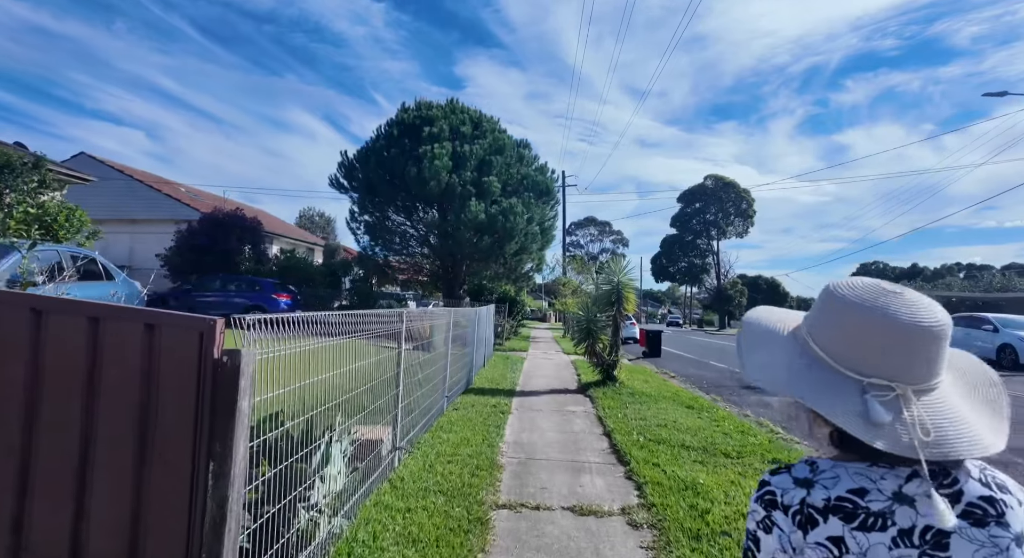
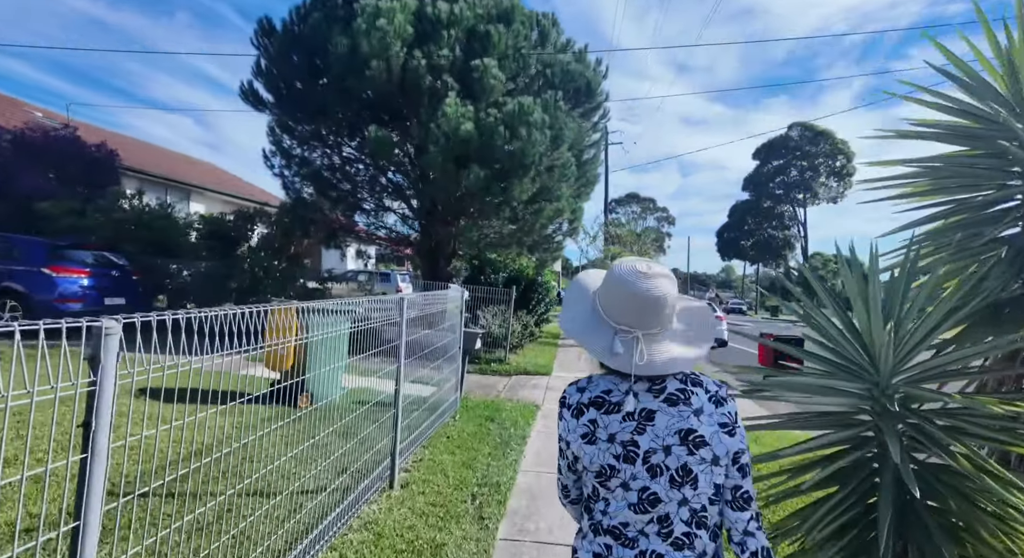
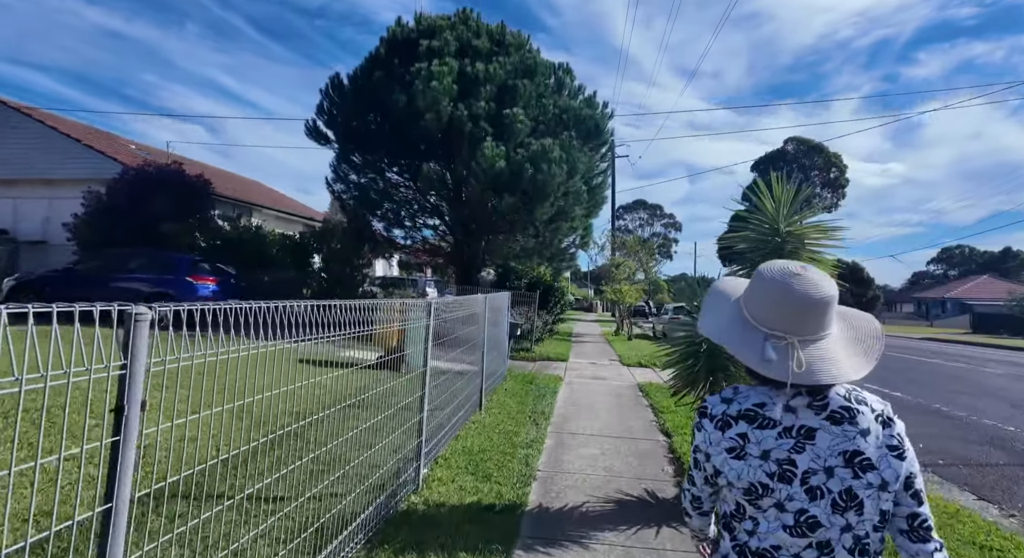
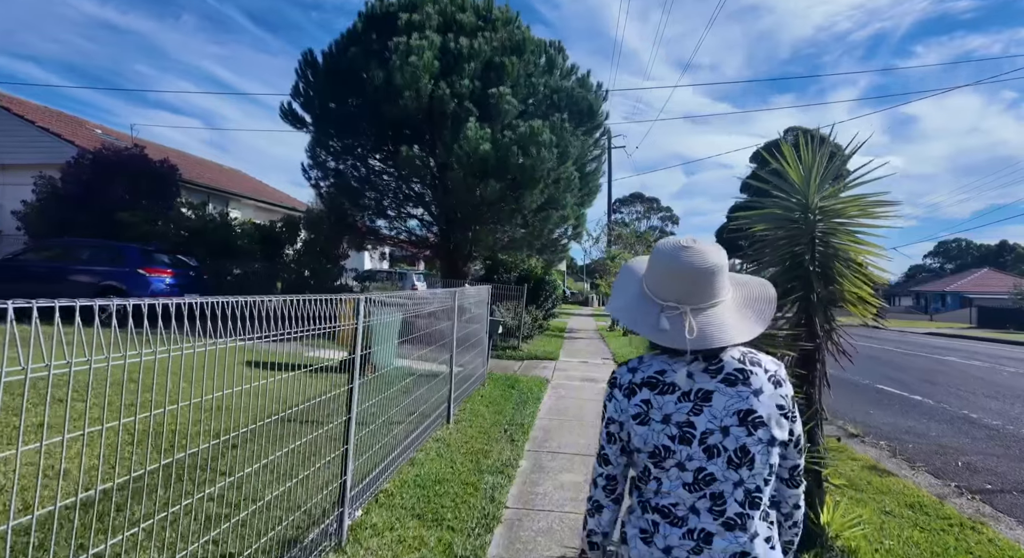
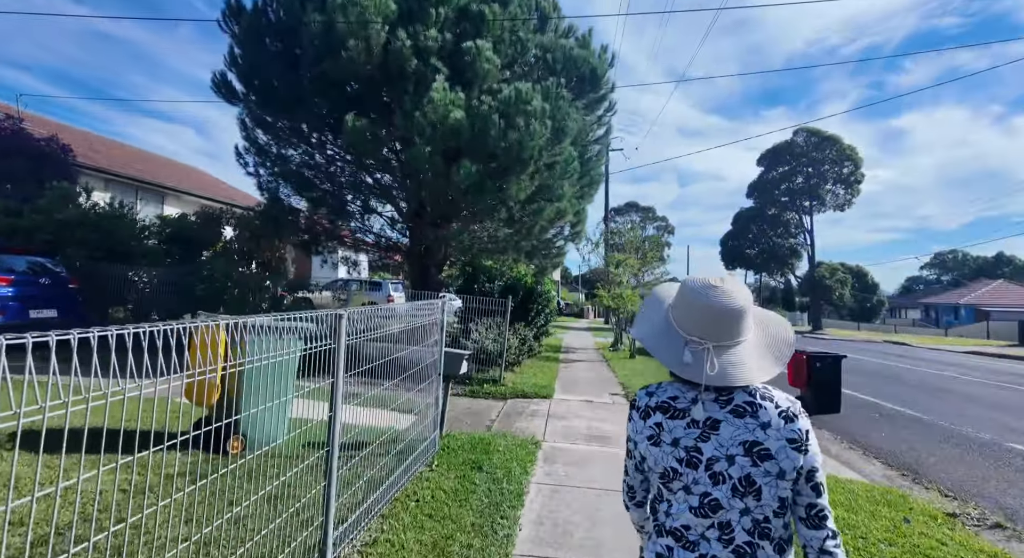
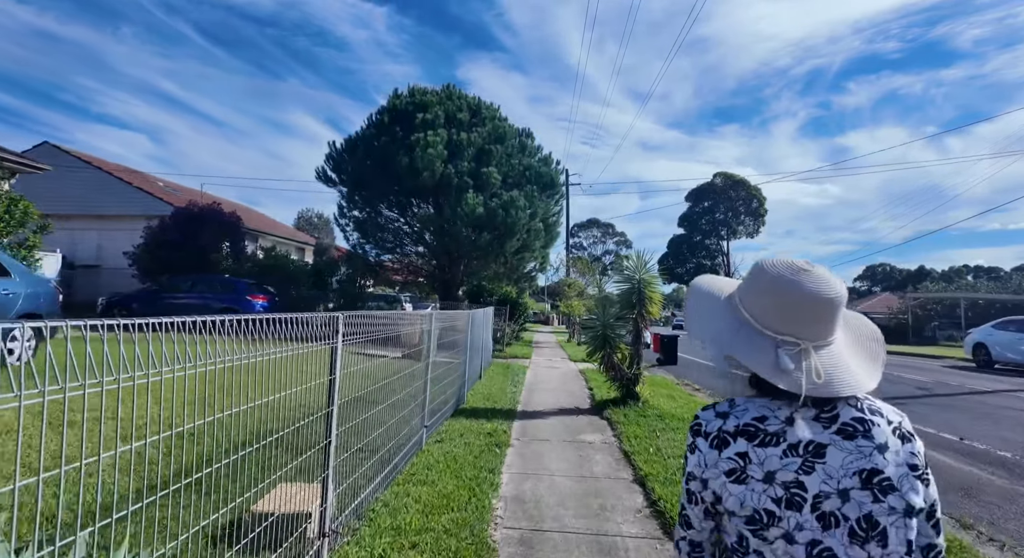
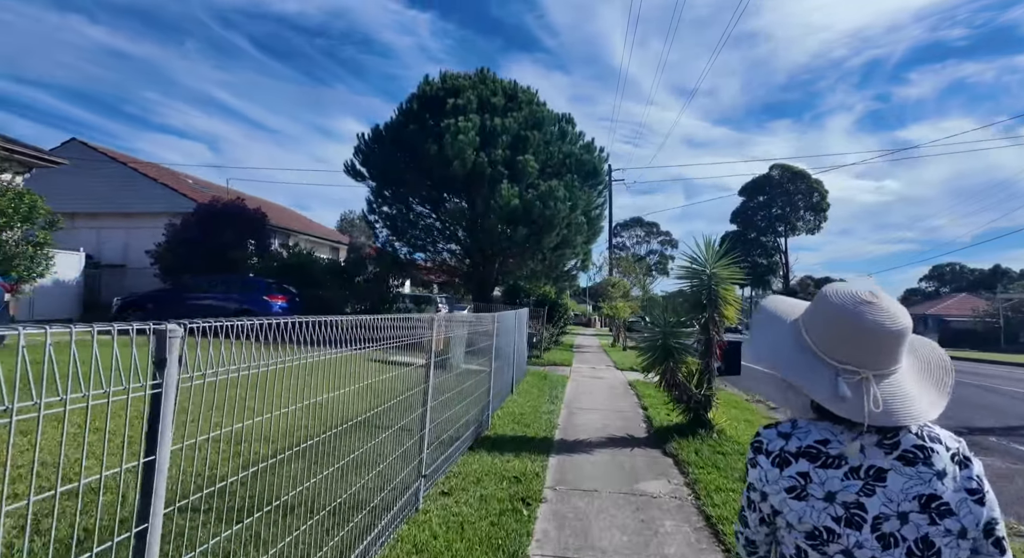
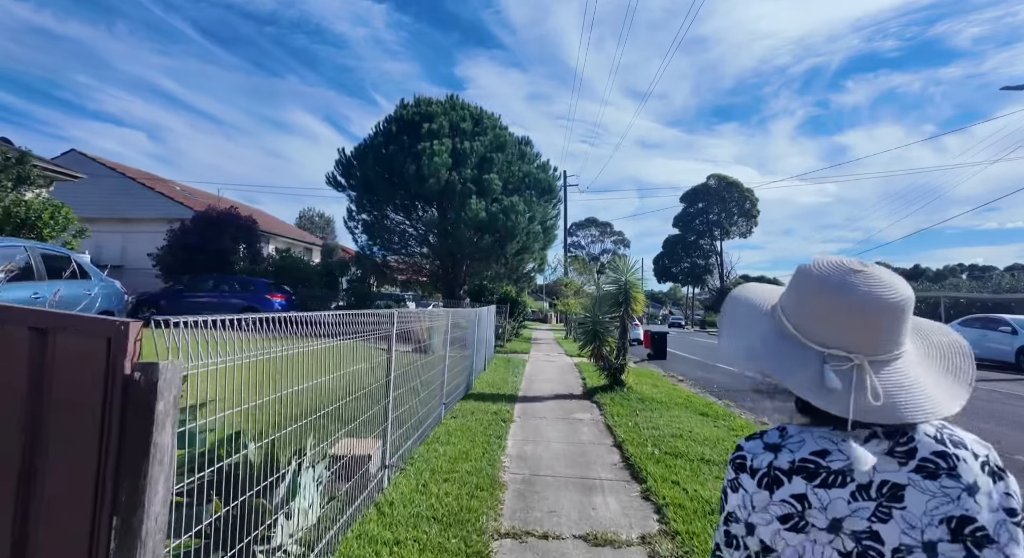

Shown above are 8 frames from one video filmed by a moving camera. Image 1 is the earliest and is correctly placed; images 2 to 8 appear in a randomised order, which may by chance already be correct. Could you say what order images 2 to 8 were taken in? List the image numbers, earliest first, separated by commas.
8, 6, 7, 3, 4, 2, 5
